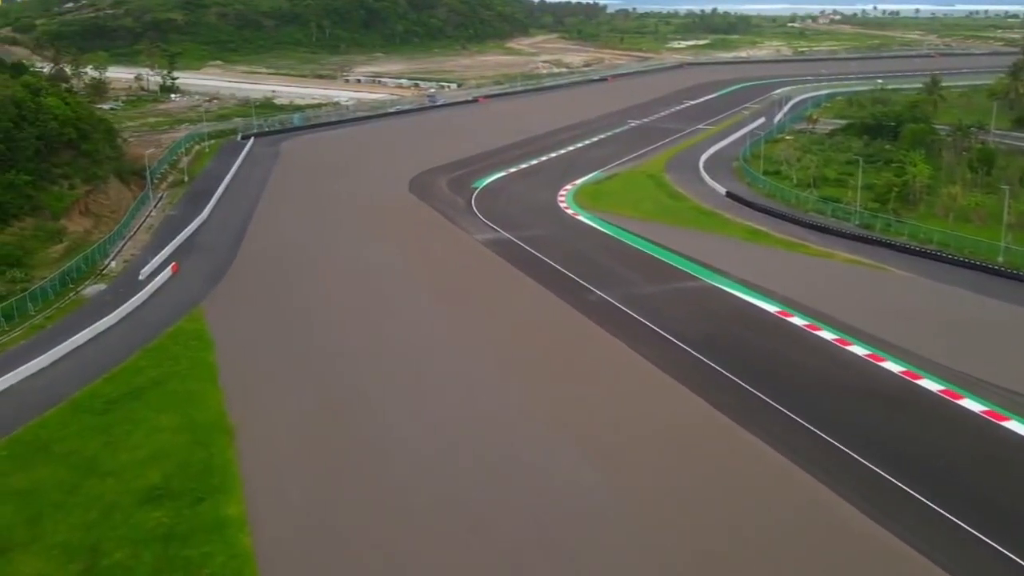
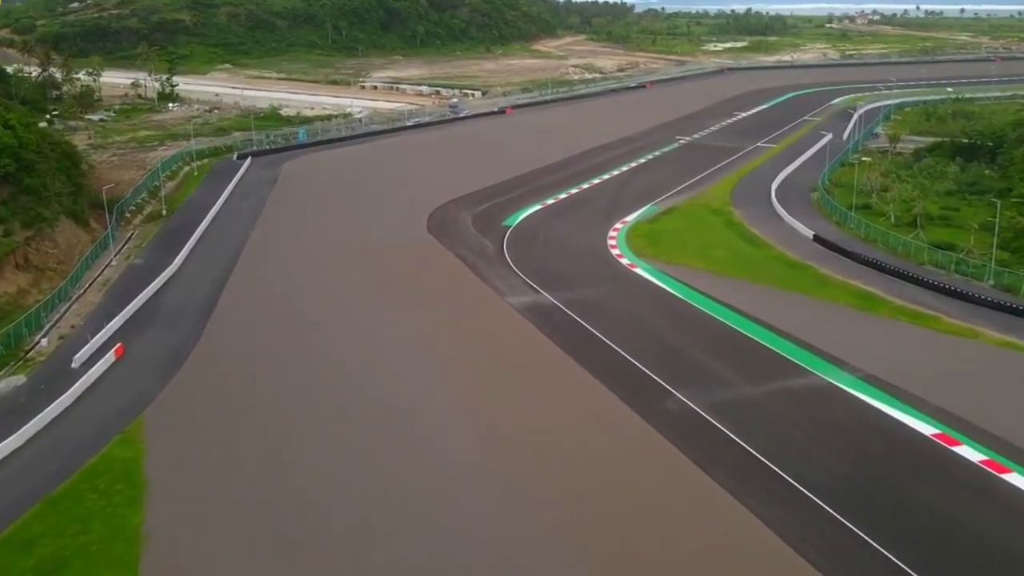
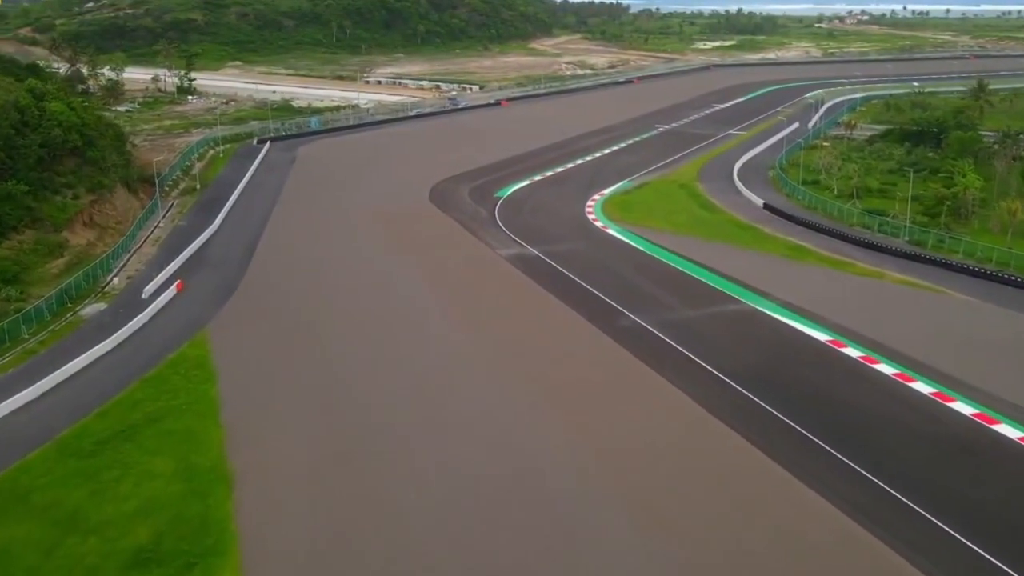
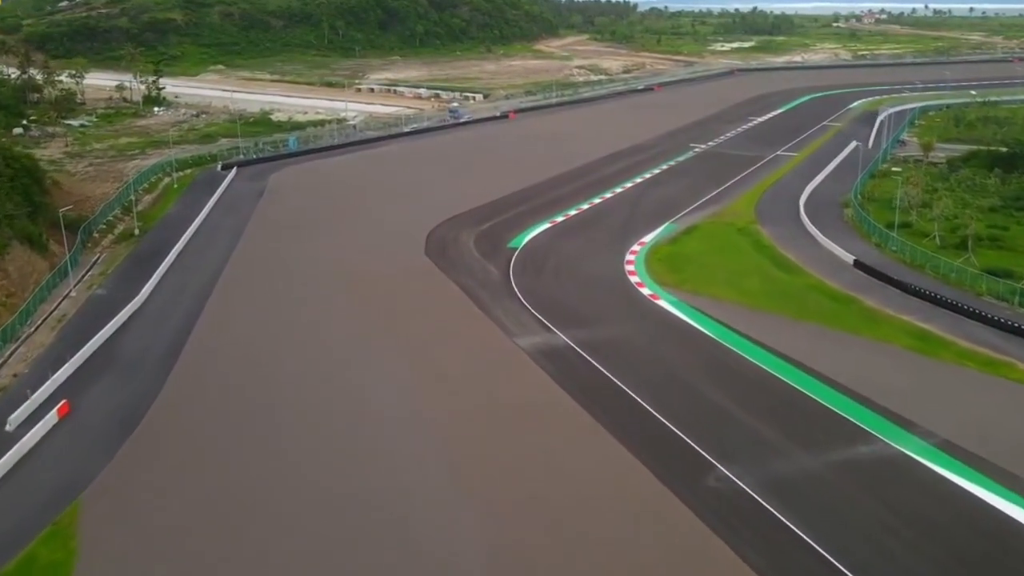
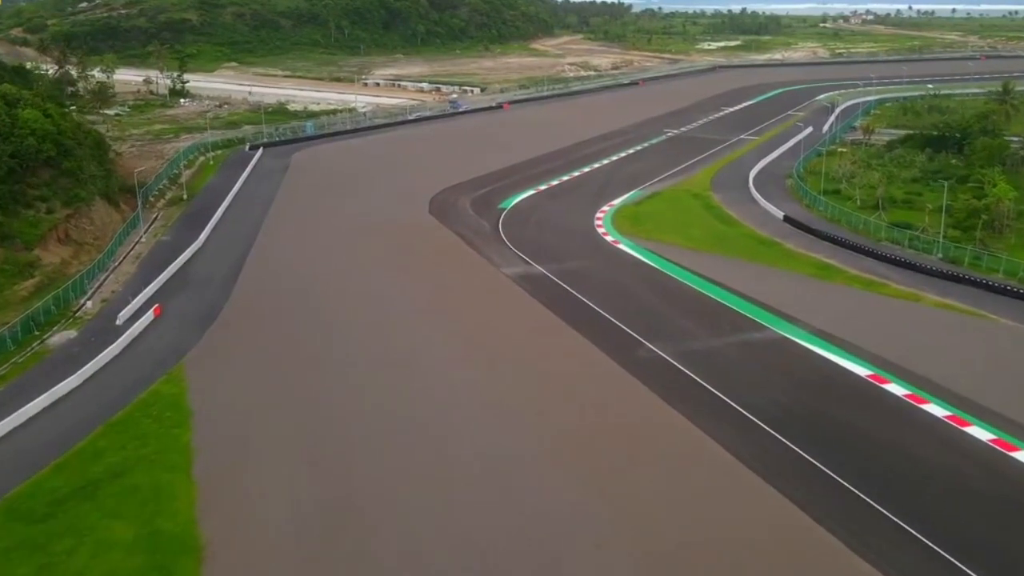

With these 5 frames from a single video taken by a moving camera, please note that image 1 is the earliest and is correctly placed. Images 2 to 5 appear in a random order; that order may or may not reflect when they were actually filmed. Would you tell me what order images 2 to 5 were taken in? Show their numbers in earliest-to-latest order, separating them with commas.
3, 5, 2, 4
